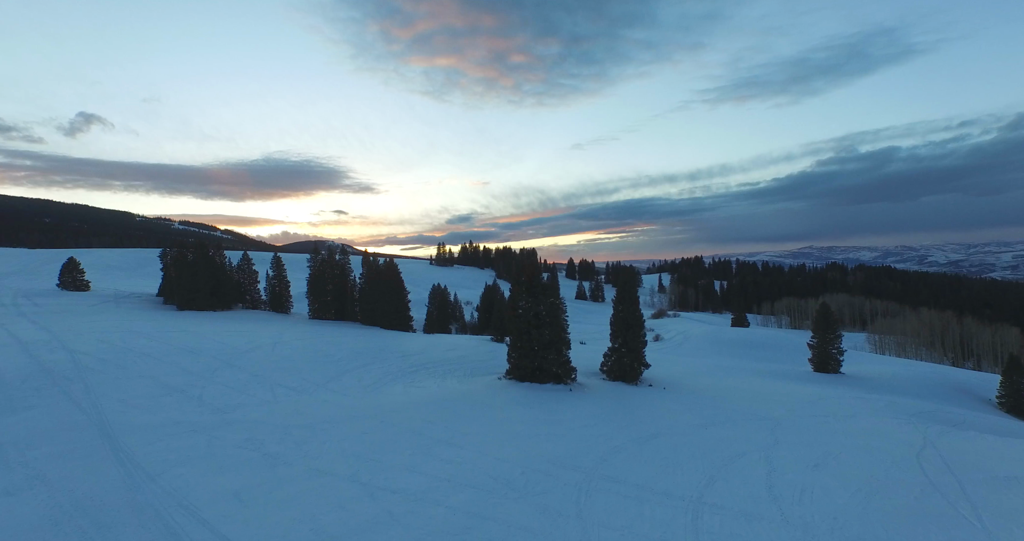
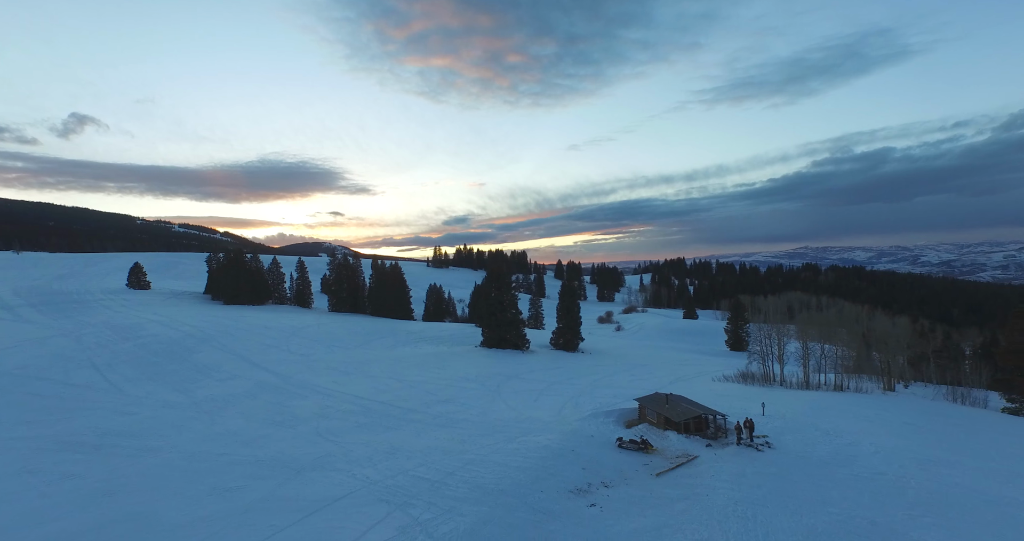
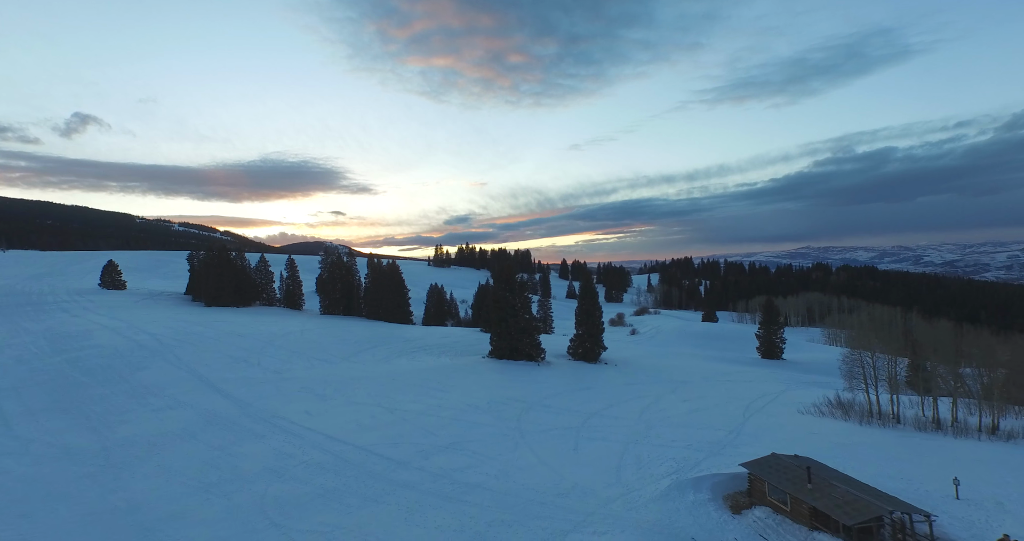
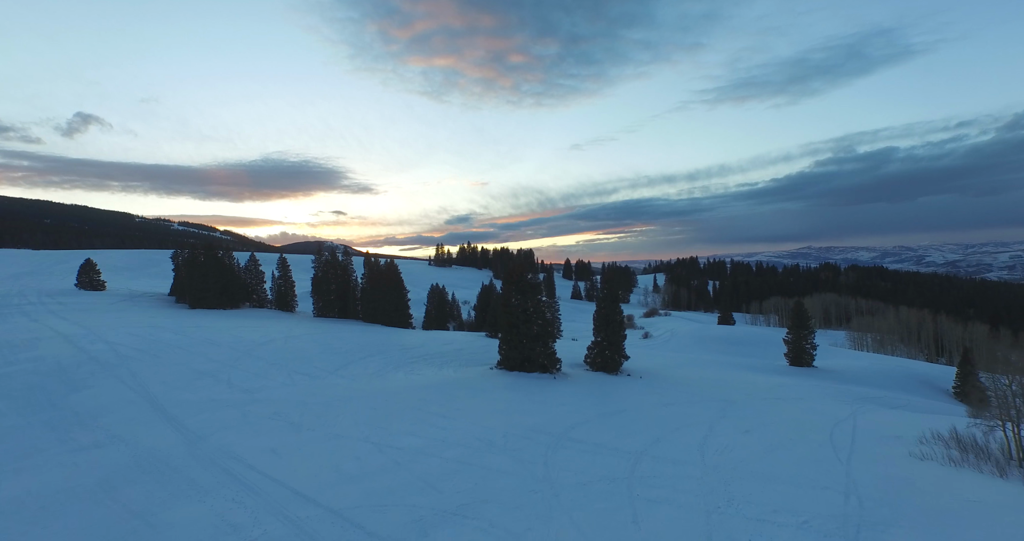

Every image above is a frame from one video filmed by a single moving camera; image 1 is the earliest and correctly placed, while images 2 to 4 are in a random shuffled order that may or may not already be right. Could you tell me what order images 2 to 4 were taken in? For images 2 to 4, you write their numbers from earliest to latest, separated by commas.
4, 3, 2
